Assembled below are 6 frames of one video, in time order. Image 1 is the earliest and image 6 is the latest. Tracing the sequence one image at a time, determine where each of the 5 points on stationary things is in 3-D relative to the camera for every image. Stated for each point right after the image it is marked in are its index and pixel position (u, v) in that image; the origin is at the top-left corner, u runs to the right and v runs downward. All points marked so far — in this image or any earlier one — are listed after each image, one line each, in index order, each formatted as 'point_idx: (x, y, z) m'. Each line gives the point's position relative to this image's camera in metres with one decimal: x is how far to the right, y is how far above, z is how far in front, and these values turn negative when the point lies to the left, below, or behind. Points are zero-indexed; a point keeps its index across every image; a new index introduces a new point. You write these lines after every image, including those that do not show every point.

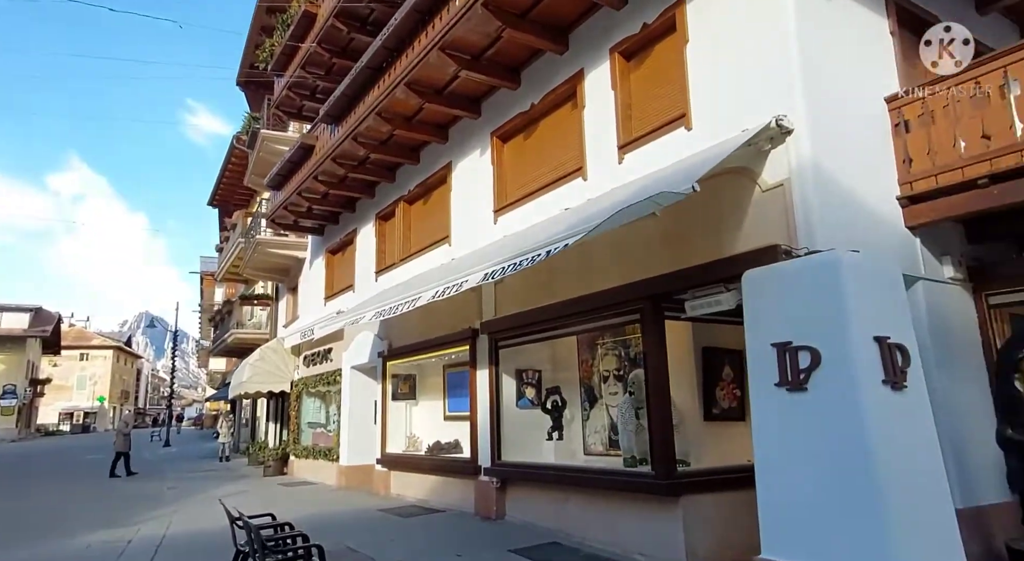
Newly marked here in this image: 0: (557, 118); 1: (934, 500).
0: (+0.6, +2.3, +9.8) m
1: (+2.9, -1.6, +4.9) m
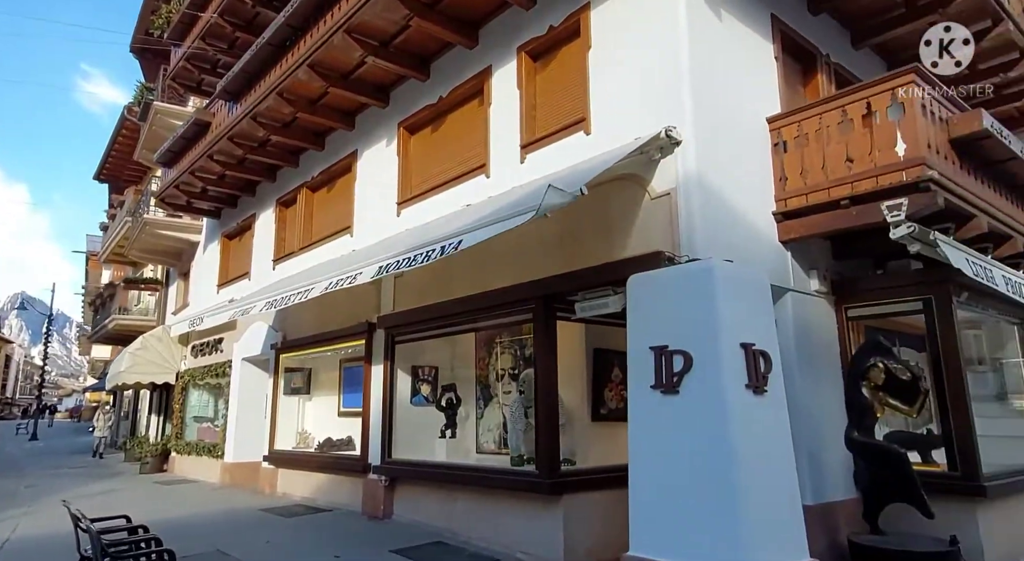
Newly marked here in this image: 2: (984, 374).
0: (-0.7, +2.3, +9.8) m
1: (+2.0, -1.7, +5.3) m
2: (+5.5, -1.1, +8.3) m
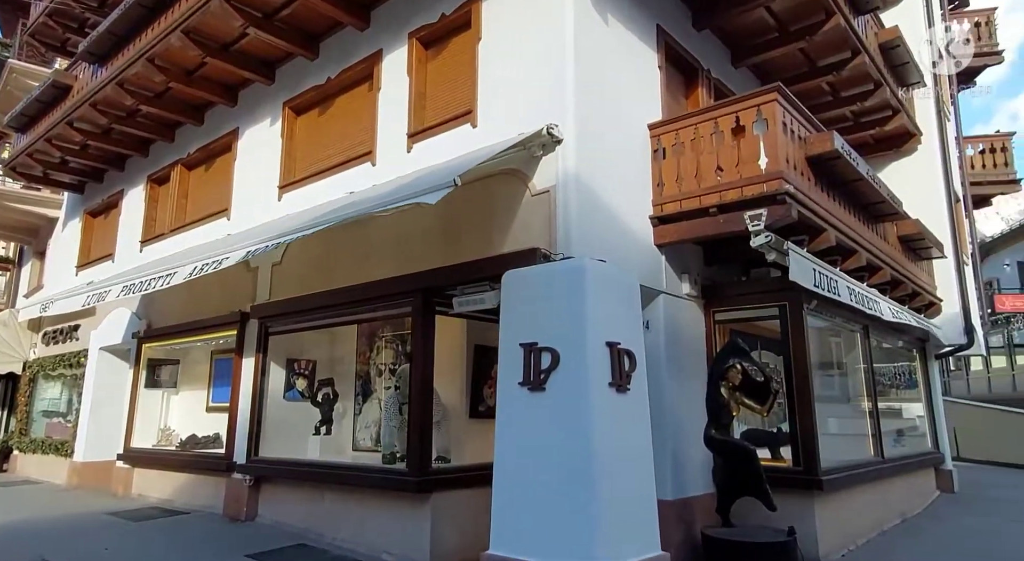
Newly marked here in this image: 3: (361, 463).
0: (-2.3, +2.5, +9.5) m
1: (+1.0, -1.7, +5.4) m
2: (+4.0, -1.2, +8.9) m
3: (-1.8, -2.1, +8.0) m
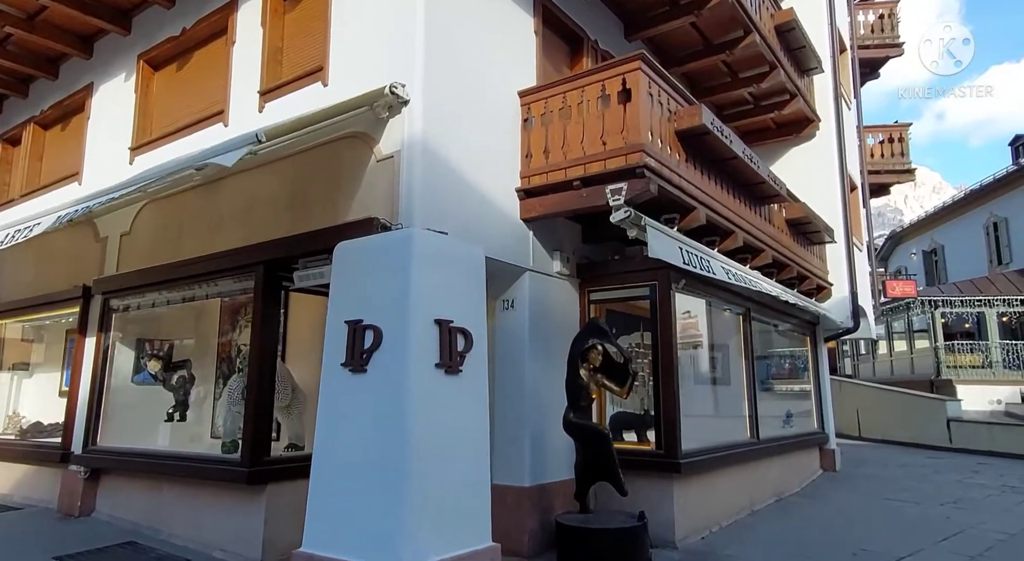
0: (-3.9, +2.8, +8.7) m
1: (-0.3, -1.5, +5.0) m
2: (+2.4, -1.0, +8.7) m
3: (-3.3, -1.8, +7.4) m
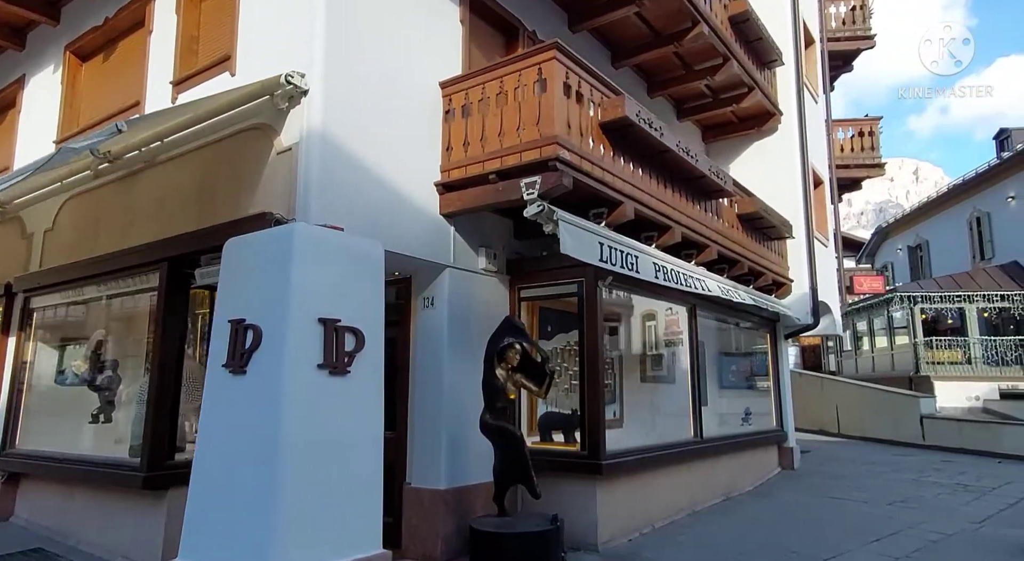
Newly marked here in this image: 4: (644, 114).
0: (-4.7, +2.8, +8.4) m
1: (-1.1, -1.4, +4.8) m
2: (+1.5, -0.9, +8.5) m
3: (-4.1, -1.8, +7.1) m
4: (+1.4, +1.7, +7.2) m
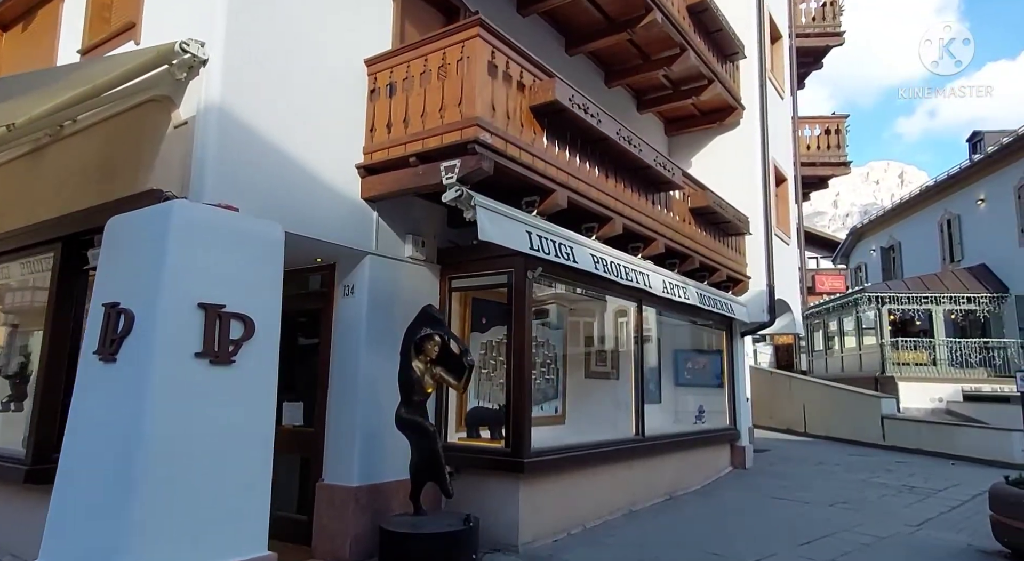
0: (-5.4, +3.0, +8.0) m
1: (-1.8, -1.3, +4.5) m
2: (+0.8, -0.8, +8.3) m
3: (-4.9, -1.6, +6.8) m
4: (+0.7, +1.8, +6.9) m
